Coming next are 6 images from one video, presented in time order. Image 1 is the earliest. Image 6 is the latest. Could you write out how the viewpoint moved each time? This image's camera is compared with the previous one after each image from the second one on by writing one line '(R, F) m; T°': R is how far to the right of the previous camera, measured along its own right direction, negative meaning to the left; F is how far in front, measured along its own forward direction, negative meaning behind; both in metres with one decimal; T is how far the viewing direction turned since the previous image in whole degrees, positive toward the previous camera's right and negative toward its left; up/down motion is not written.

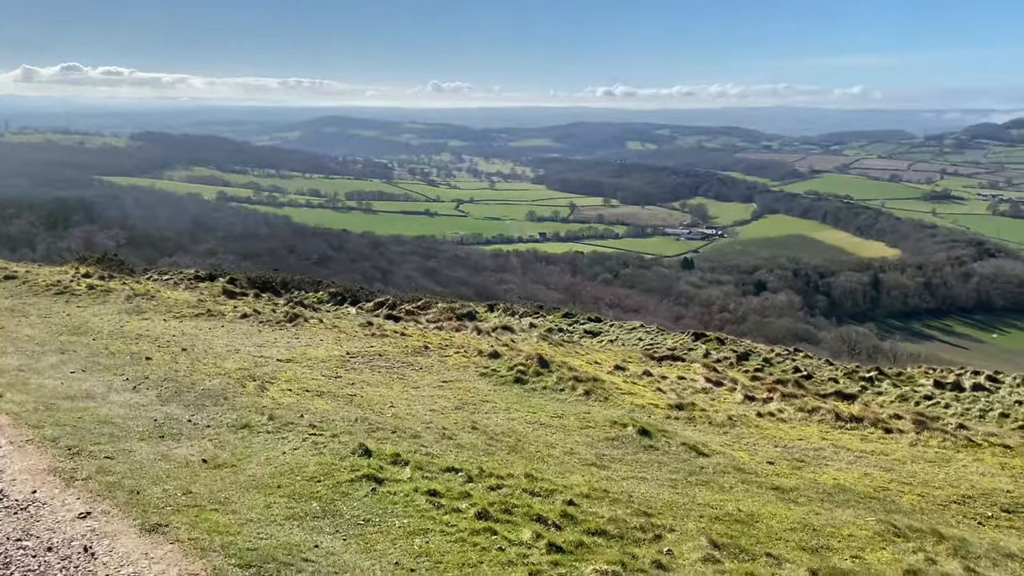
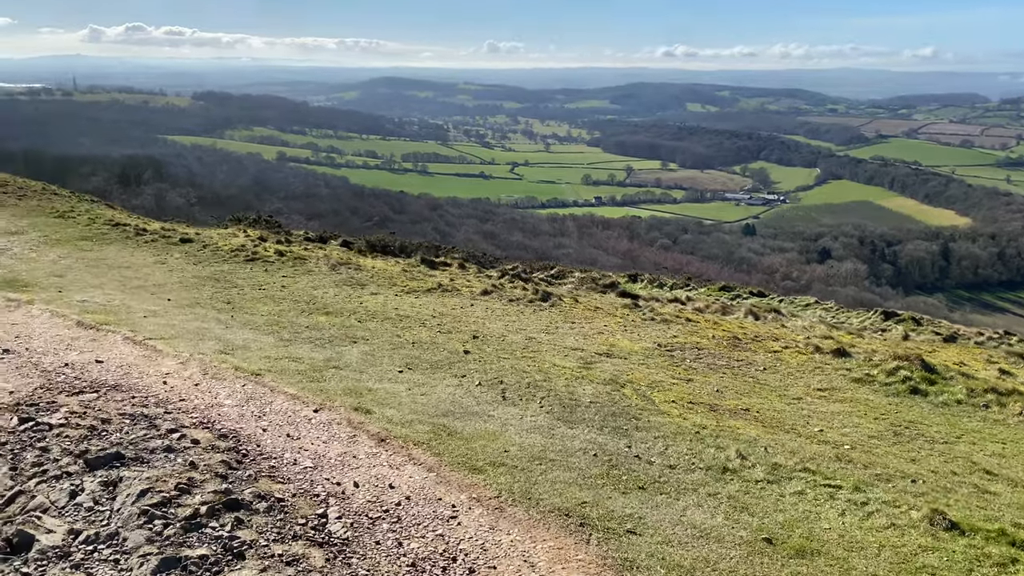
(-5.2, +3.2) m; -4°
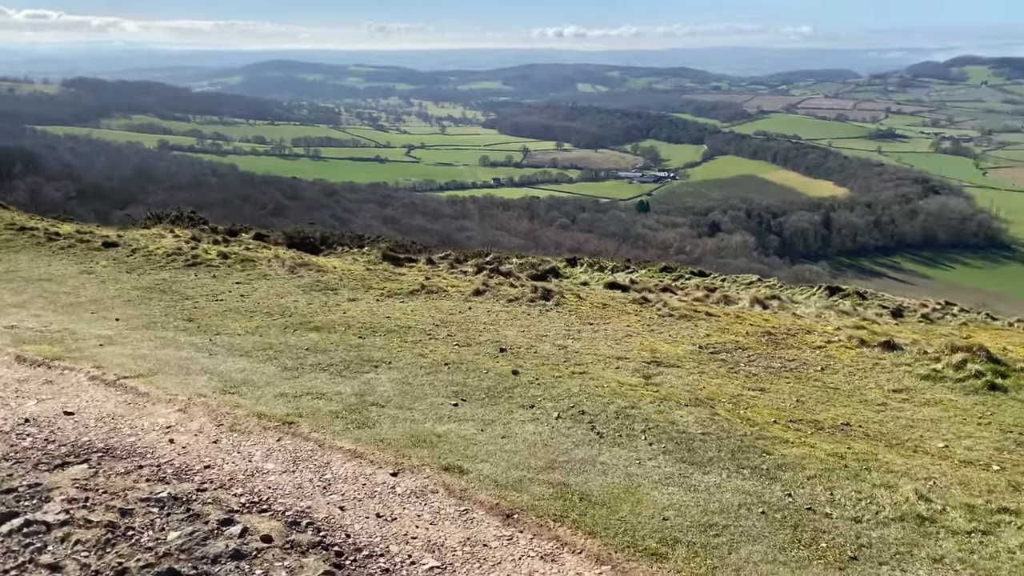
(-1.9, +1.9) m; +6°
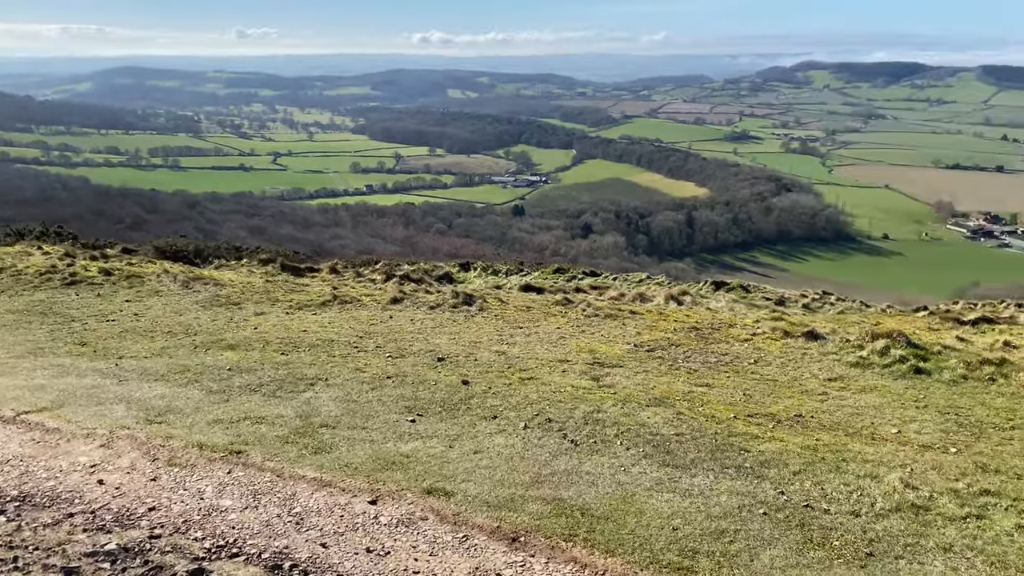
(-0.8, +0.6) m; +8°
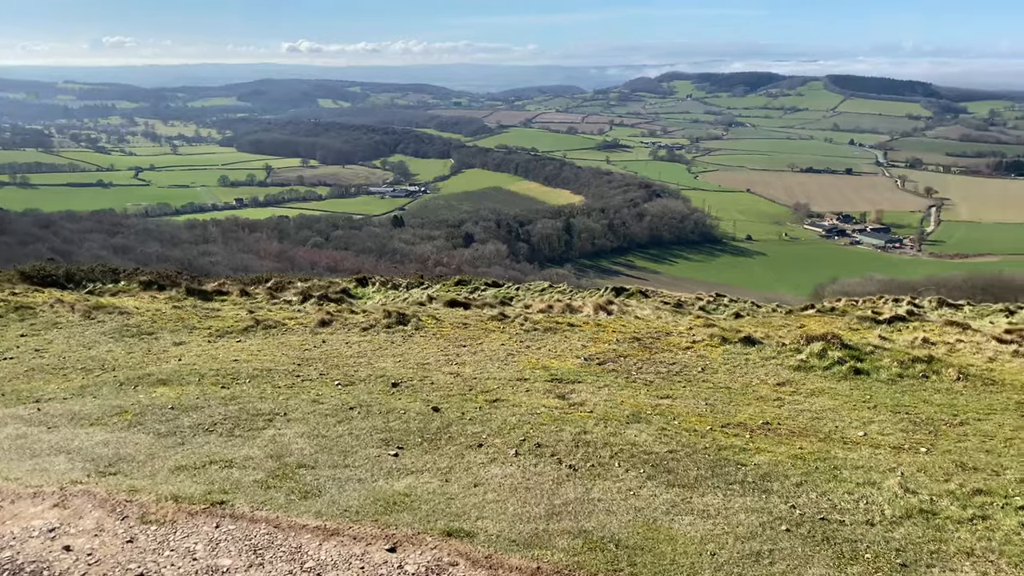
(-1.0, +0.4) m; +8°
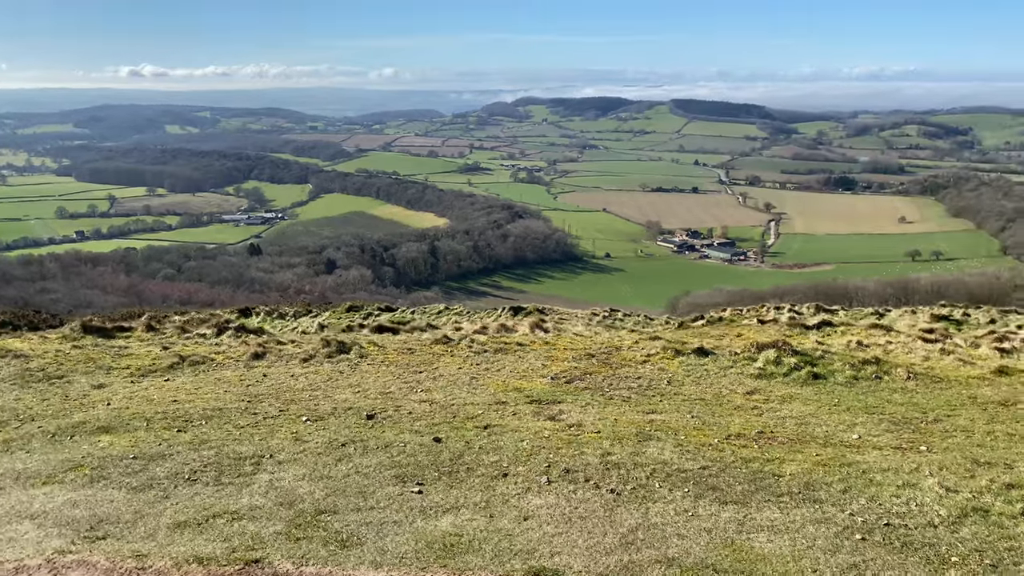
(-1.4, +0.5) m; +9°
